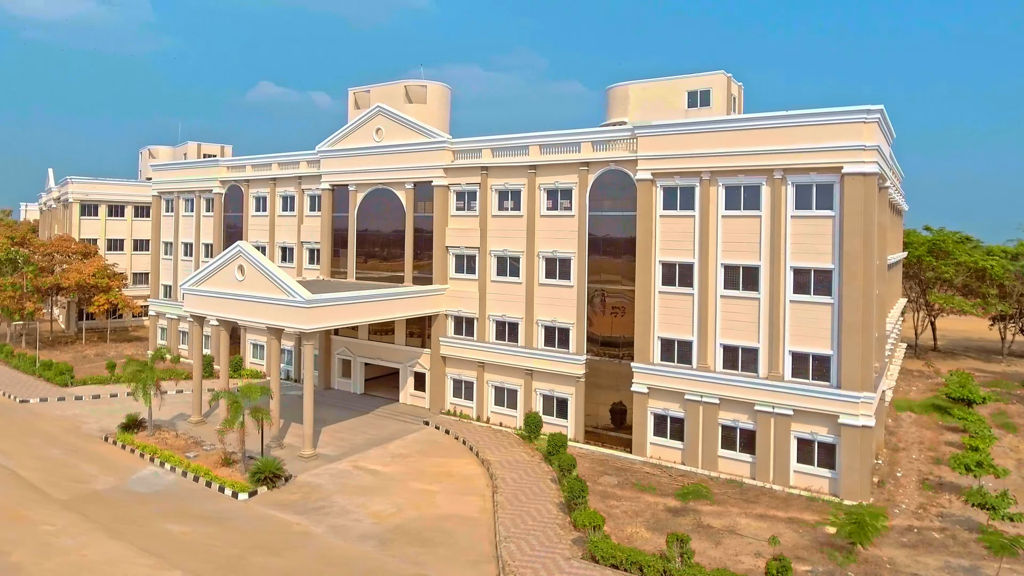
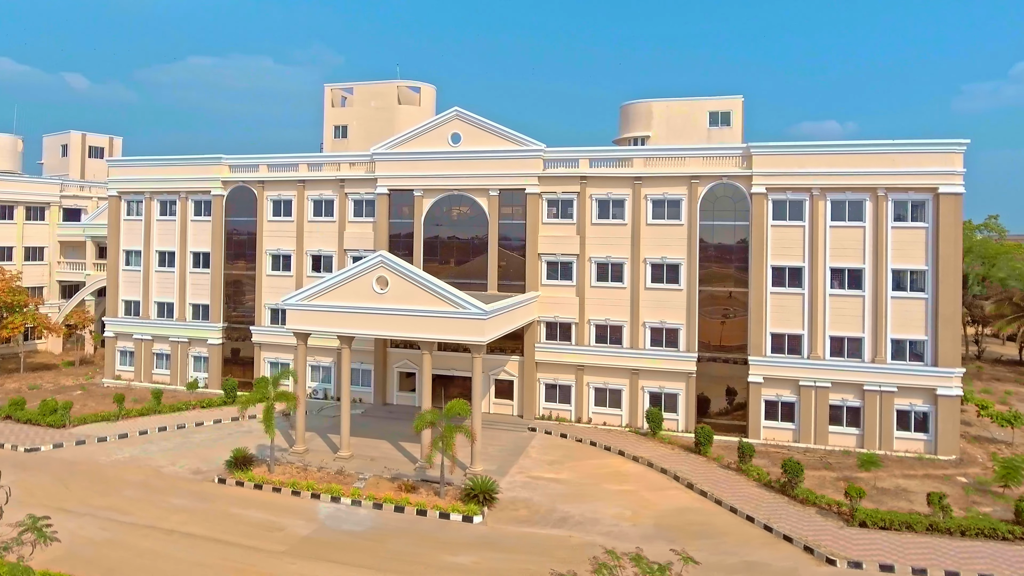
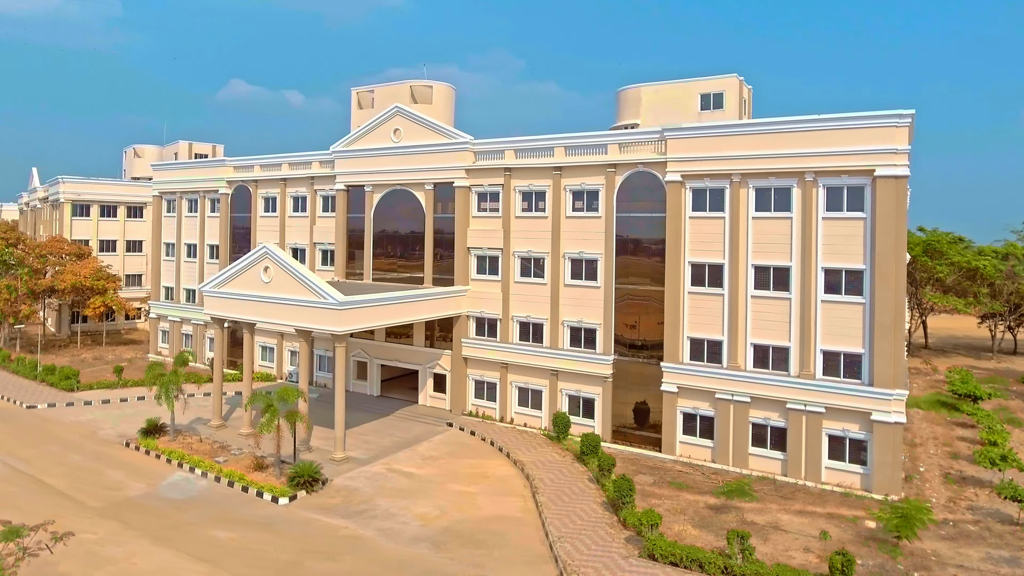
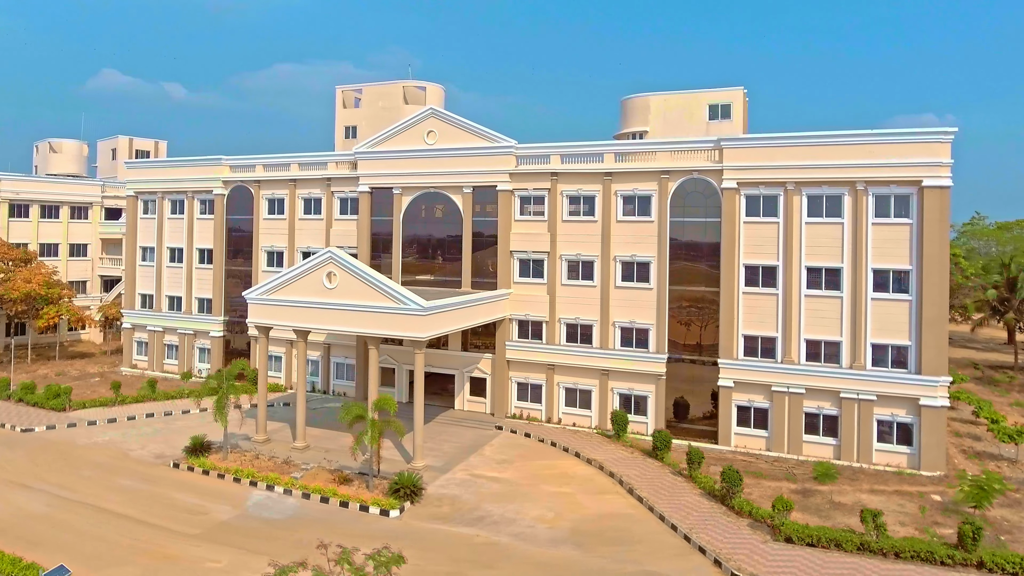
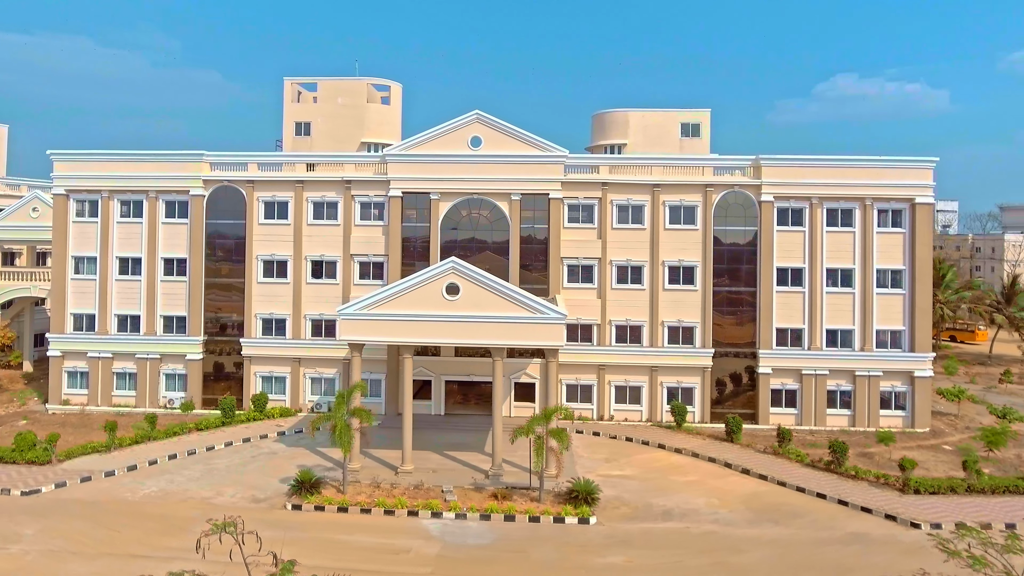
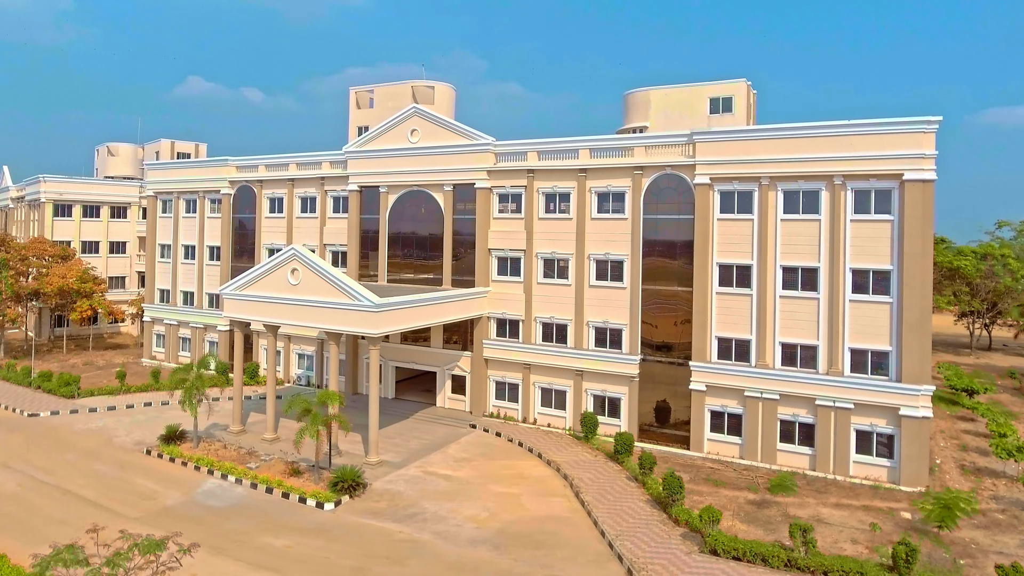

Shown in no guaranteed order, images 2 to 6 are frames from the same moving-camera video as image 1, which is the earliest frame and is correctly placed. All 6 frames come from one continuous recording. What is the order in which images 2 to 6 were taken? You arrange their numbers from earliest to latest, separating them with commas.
3, 6, 4, 2, 5
